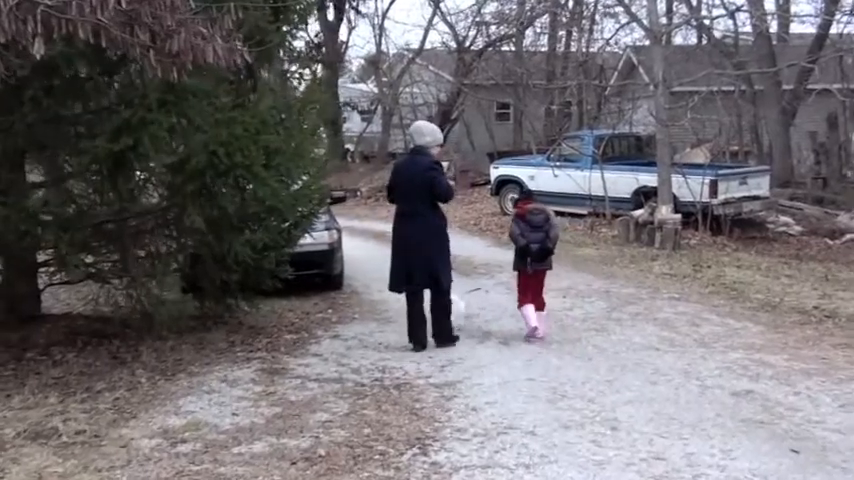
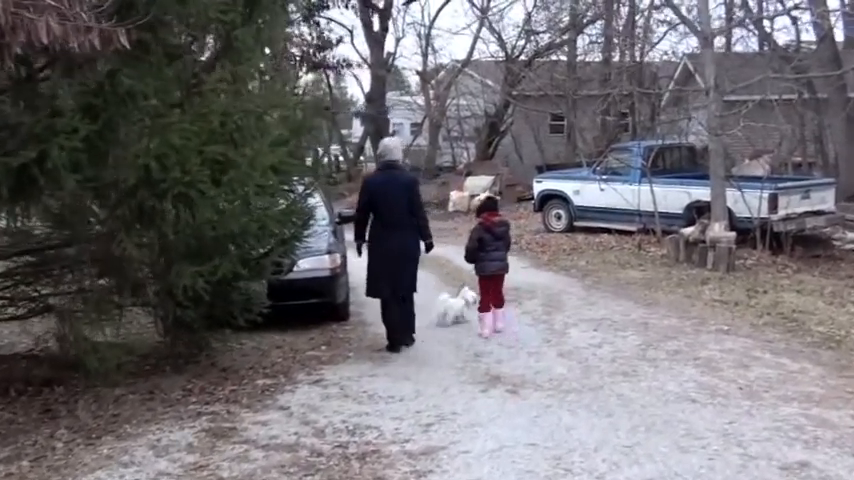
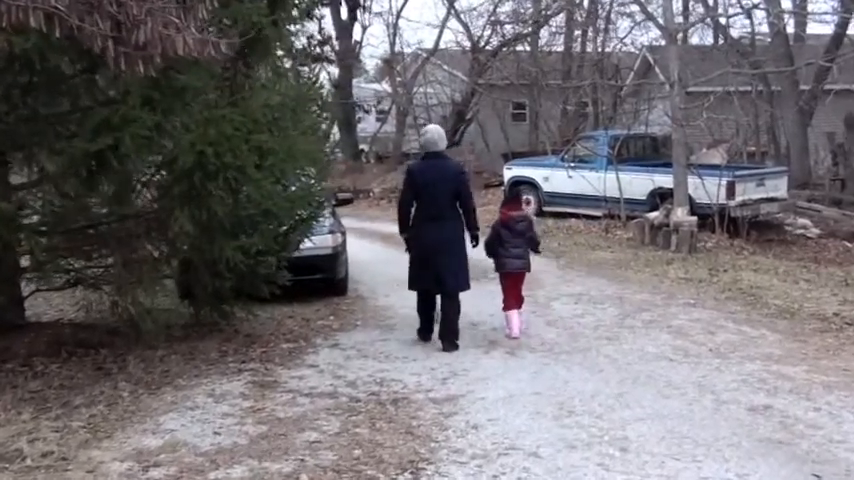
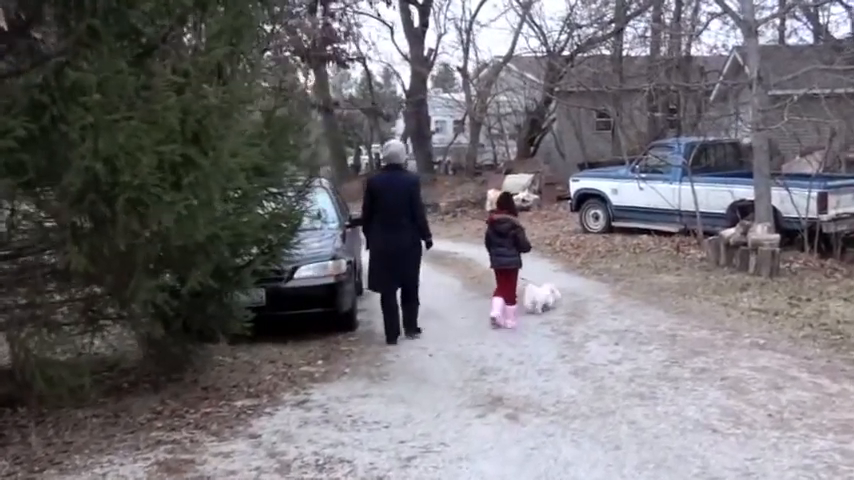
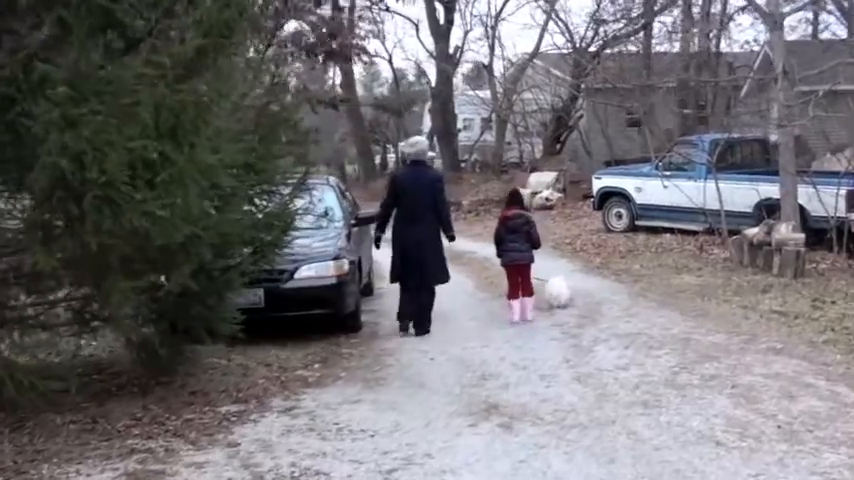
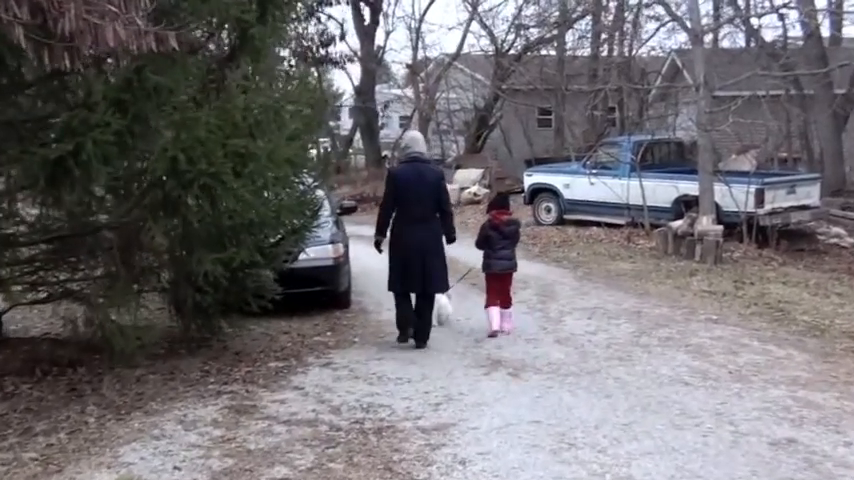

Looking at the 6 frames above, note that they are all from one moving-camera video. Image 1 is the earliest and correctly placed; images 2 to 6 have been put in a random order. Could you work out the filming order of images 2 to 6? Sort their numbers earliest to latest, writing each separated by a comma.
3, 6, 2, 4, 5
